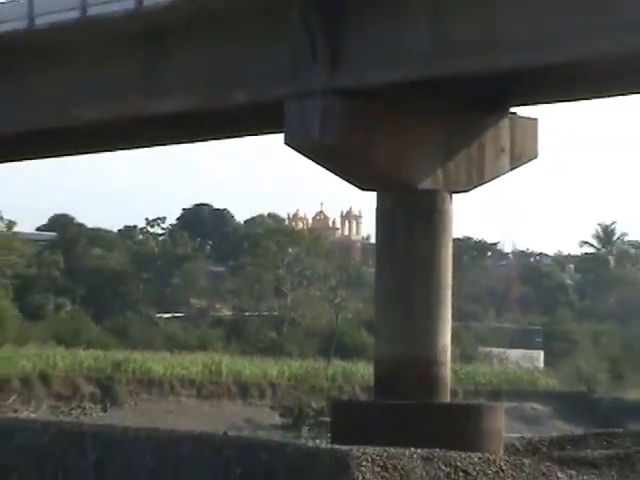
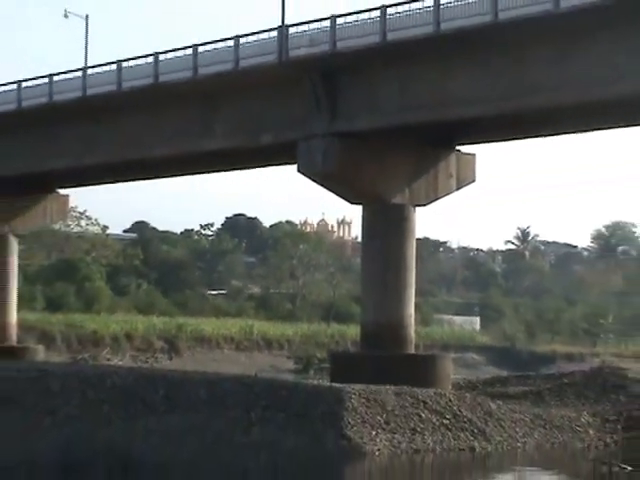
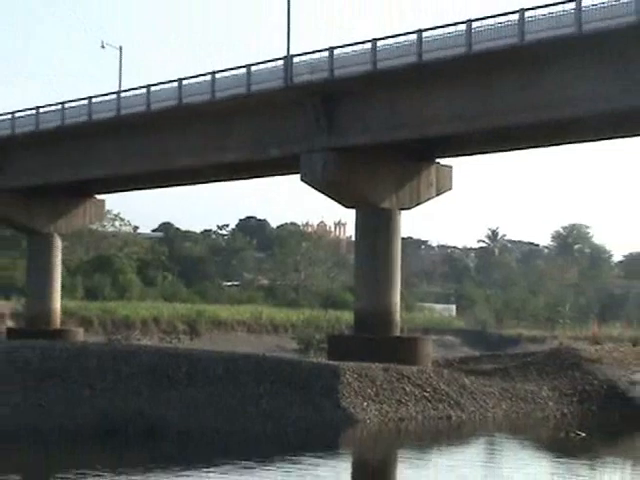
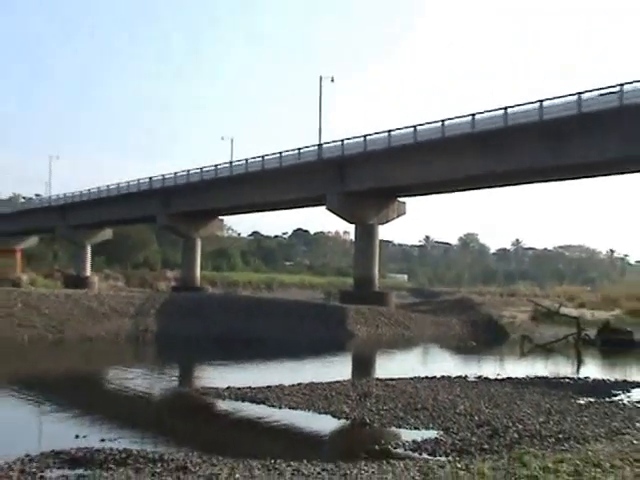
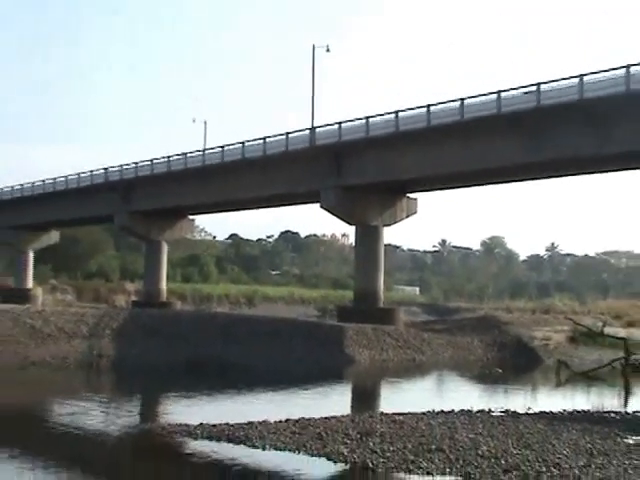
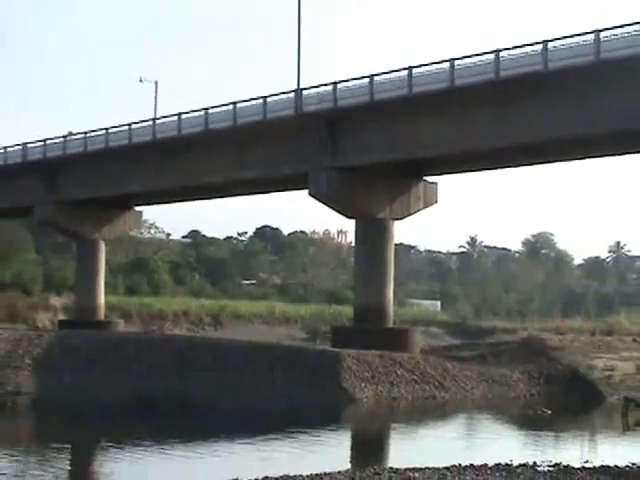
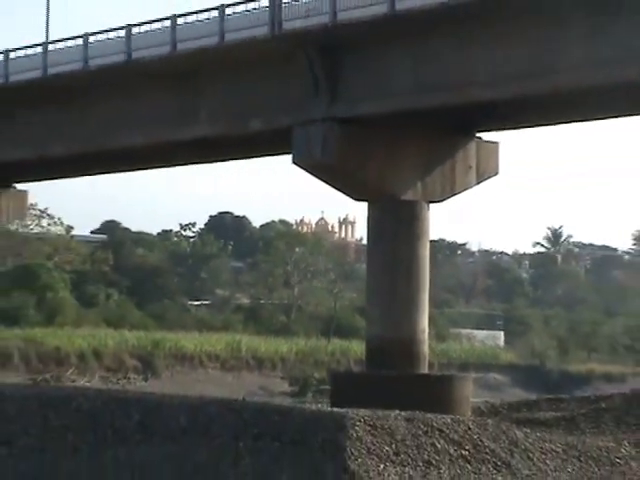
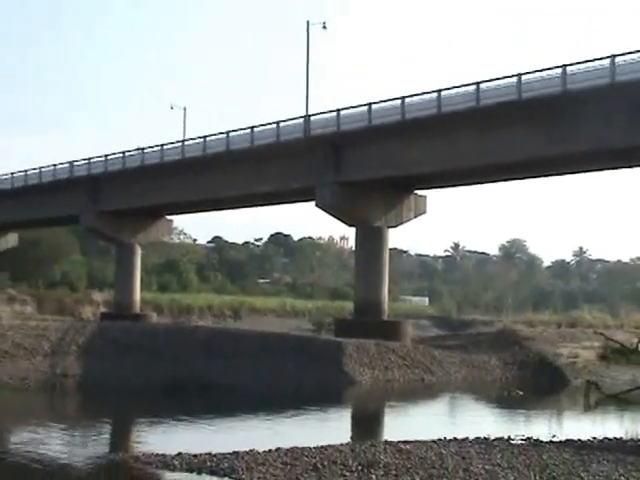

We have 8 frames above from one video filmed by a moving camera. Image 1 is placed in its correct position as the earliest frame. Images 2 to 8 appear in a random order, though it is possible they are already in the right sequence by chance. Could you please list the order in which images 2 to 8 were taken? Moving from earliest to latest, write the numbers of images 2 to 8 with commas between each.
7, 2, 3, 6, 8, 5, 4
